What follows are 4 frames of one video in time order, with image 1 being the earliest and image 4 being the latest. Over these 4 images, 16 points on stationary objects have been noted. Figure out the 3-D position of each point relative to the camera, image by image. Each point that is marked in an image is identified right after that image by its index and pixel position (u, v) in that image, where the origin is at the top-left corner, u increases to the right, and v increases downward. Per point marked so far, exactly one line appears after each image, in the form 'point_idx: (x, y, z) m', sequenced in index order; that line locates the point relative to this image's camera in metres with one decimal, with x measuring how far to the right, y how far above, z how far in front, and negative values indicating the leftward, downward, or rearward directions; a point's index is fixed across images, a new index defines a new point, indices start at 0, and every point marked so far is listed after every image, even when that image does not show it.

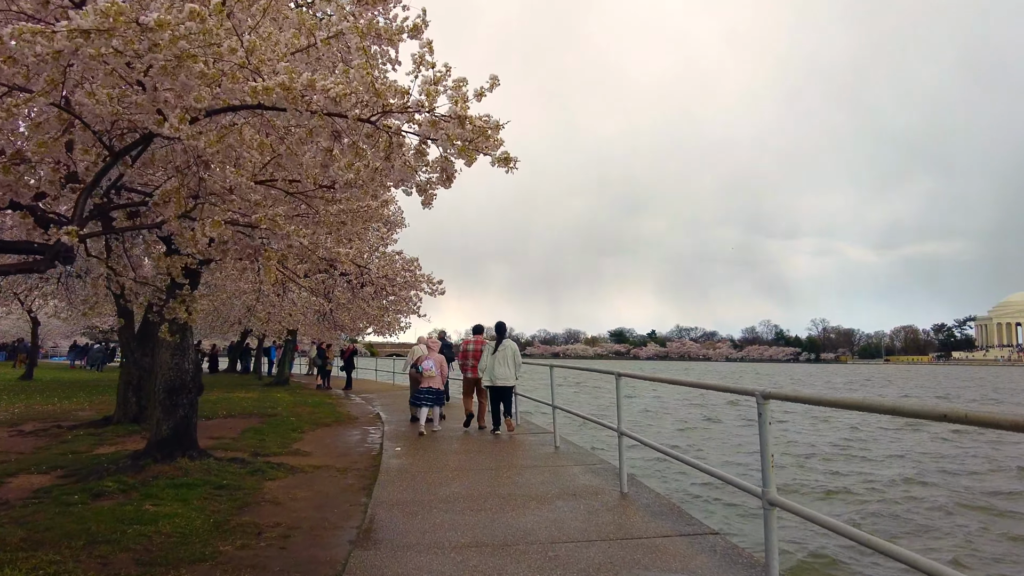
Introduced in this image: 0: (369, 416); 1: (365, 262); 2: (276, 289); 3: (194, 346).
0: (-3.4, -3.0, +15.1) m
1: (-3.2, +0.5, +13.8) m
2: (-4.7, 0.0, +12.4) m
3: (-3.7, -0.7, +7.5) m
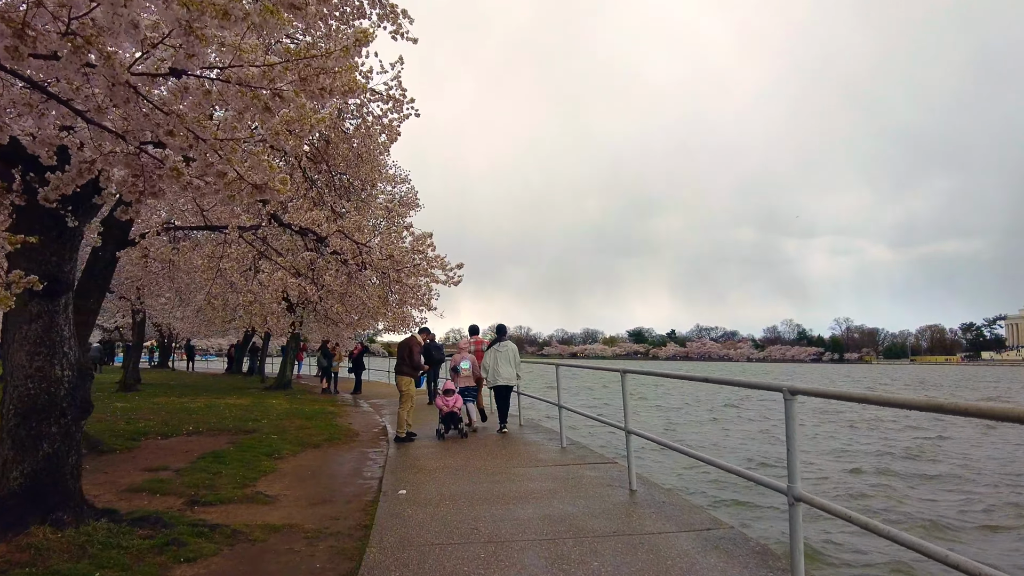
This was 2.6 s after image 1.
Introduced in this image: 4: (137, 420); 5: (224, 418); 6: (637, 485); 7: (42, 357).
0: (-2.7, -2.7, +12.3) m
1: (-2.5, +0.8, +11.0) m
2: (-4.1, +0.3, +9.6) m
3: (-3.2, -0.4, +4.7) m
4: (-7.0, -2.5, +12.0) m
5: (-6.0, -2.7, +13.4) m
6: (+1.3, -2.0, +6.6) m
7: (-3.3, -0.5, +4.6) m
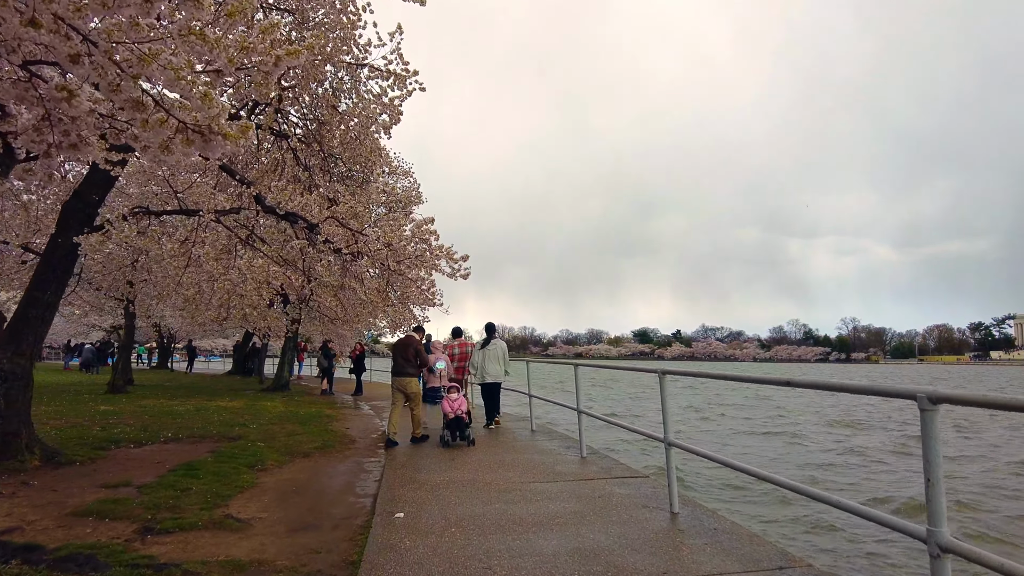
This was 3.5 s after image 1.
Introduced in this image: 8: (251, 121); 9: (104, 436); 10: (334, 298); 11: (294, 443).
0: (-2.5, -2.6, +11.3) m
1: (-2.4, +1.0, +10.0) m
2: (-3.9, +0.4, +8.6) m
3: (-3.1, -0.3, +3.7) m
4: (-6.8, -2.4, +11.0) m
5: (-5.8, -2.6, +12.4) m
6: (+1.4, -1.9, +5.5) m
7: (-3.2, -0.4, +3.6) m
8: (-4.2, +2.7, +10.5) m
9: (-6.0, -2.2, +9.5) m
10: (-3.0, -0.2, +10.8) m
11: (-3.3, -2.4, +9.8) m
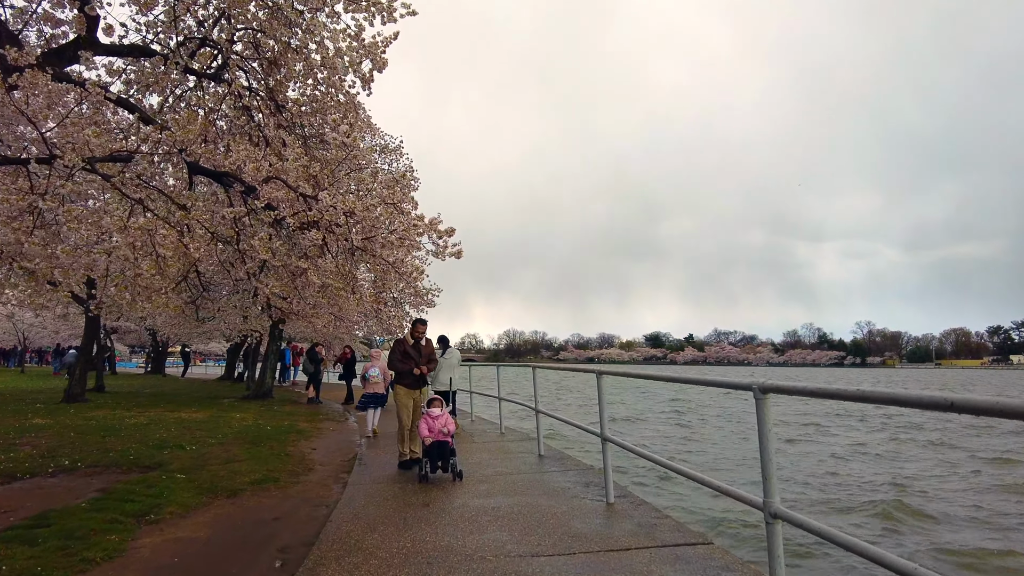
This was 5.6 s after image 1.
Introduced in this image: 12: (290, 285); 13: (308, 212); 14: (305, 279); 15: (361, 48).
0: (-2.5, -2.4, +9.0) m
1: (-2.3, +1.2, +7.7) m
2: (-3.9, +0.6, +6.3) m
3: (-3.2, 0.0, +1.4) m
4: (-6.8, -2.2, +8.8) m
5: (-5.7, -2.4, +10.2) m
6: (+1.4, -1.6, +3.1) m
7: (-3.3, -0.1, +1.3) m
8: (-4.2, +2.9, +8.2) m
9: (-6.0, -2.0, +7.3) m
10: (-2.9, 0.0, +8.5) m
11: (-3.3, -2.2, +7.5) m
12: (-2.9, +0.1, +8.3) m
13: (-2.3, +0.8, +7.4) m
14: (-2.6, +0.1, +8.0) m
15: (-2.4, +3.6, +9.9) m
